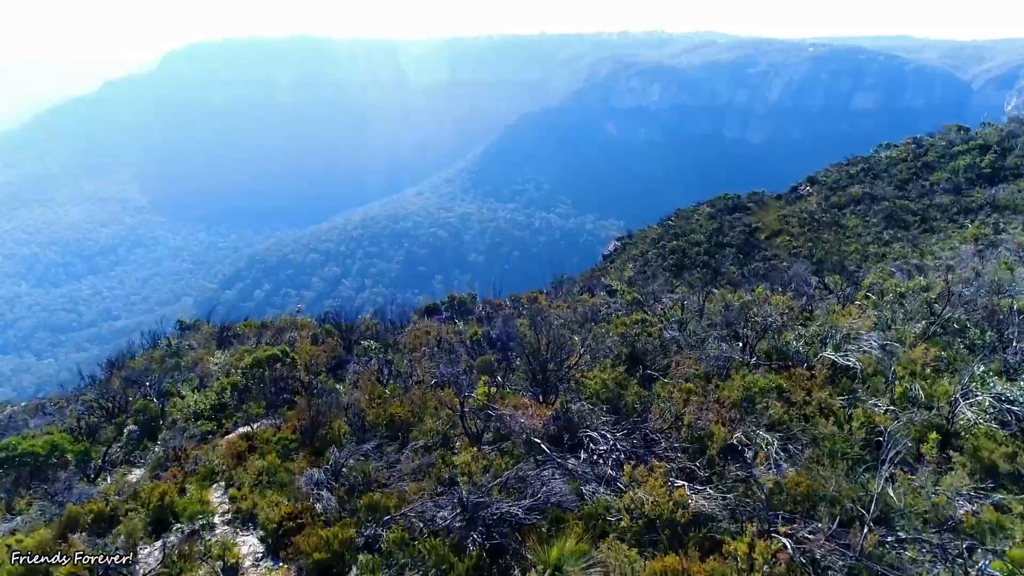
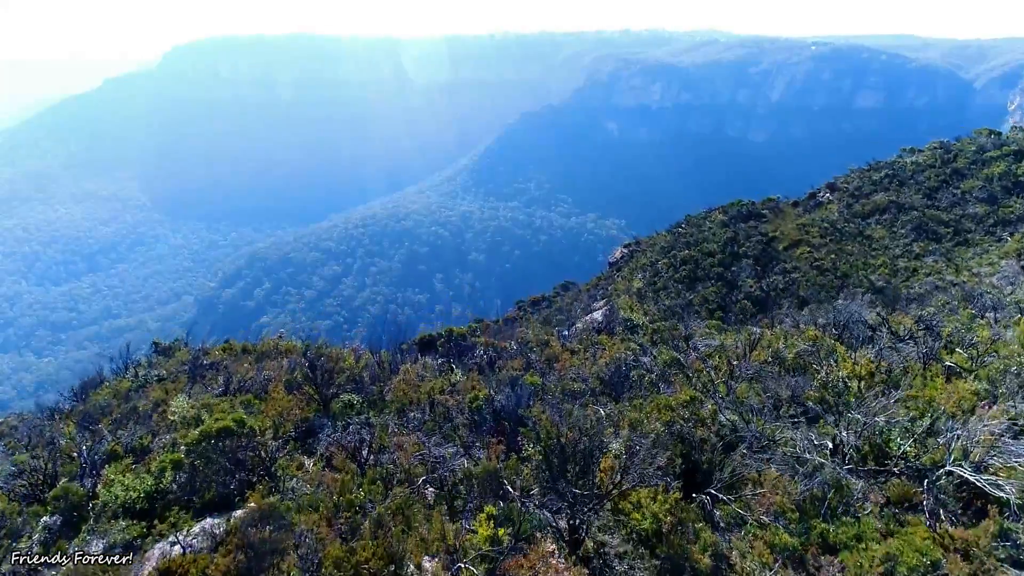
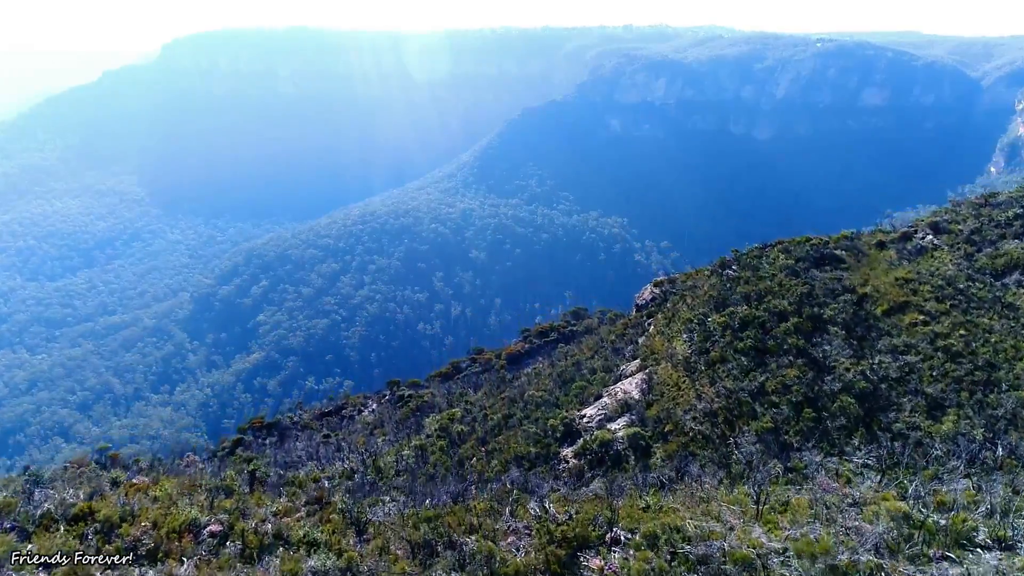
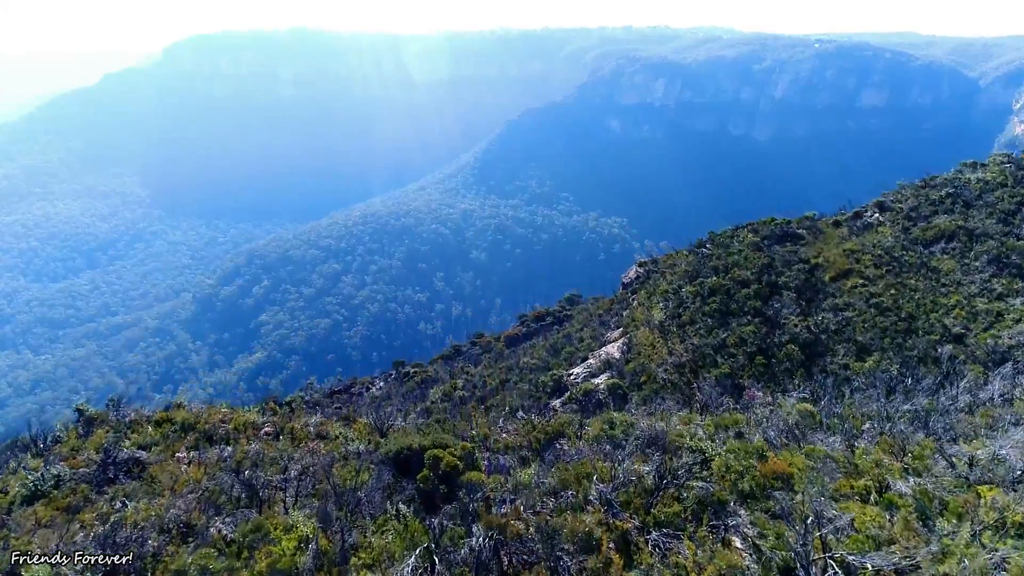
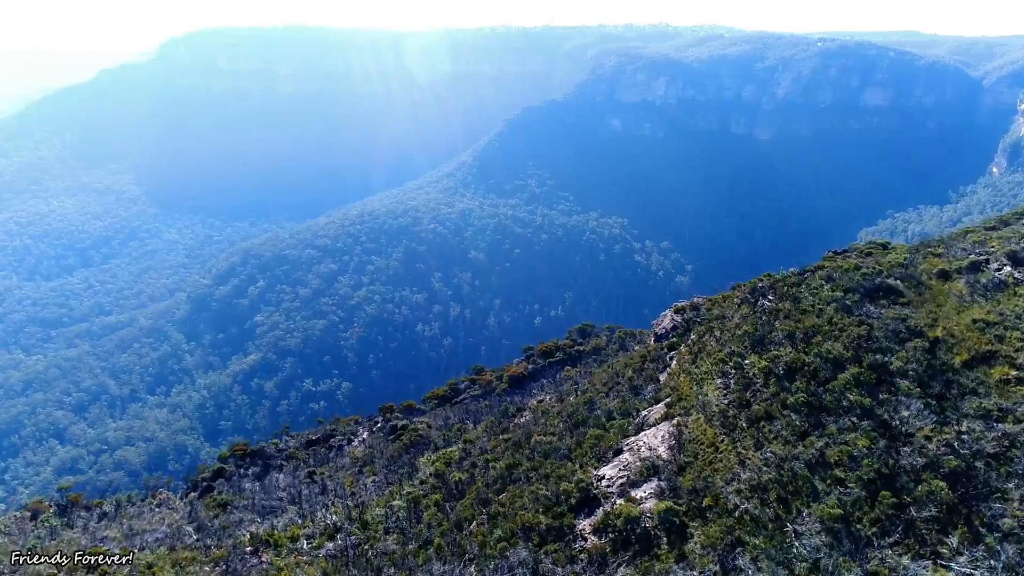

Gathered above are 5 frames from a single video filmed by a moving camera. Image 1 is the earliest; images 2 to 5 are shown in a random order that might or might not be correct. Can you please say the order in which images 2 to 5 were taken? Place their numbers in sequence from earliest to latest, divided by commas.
2, 4, 3, 5
